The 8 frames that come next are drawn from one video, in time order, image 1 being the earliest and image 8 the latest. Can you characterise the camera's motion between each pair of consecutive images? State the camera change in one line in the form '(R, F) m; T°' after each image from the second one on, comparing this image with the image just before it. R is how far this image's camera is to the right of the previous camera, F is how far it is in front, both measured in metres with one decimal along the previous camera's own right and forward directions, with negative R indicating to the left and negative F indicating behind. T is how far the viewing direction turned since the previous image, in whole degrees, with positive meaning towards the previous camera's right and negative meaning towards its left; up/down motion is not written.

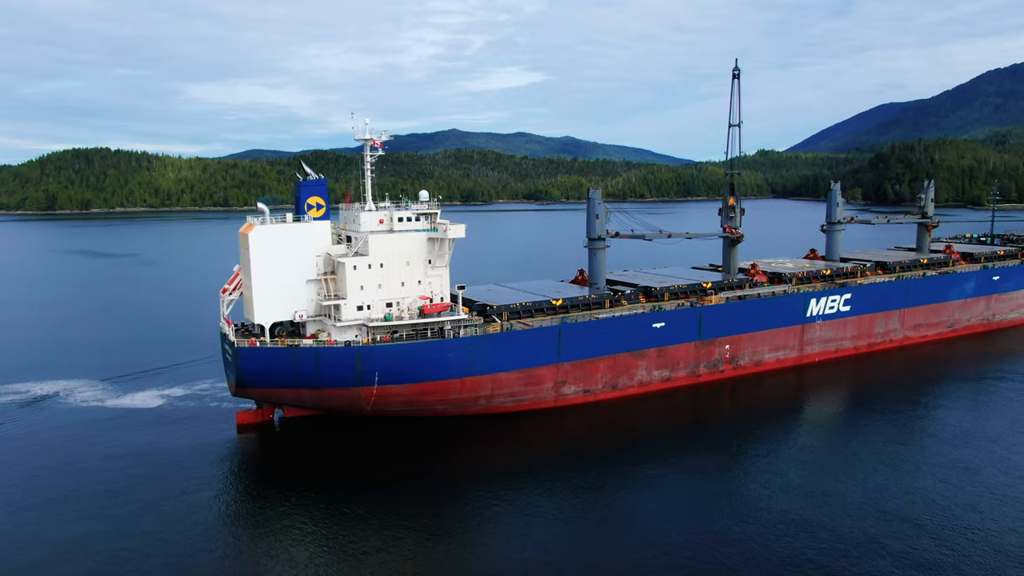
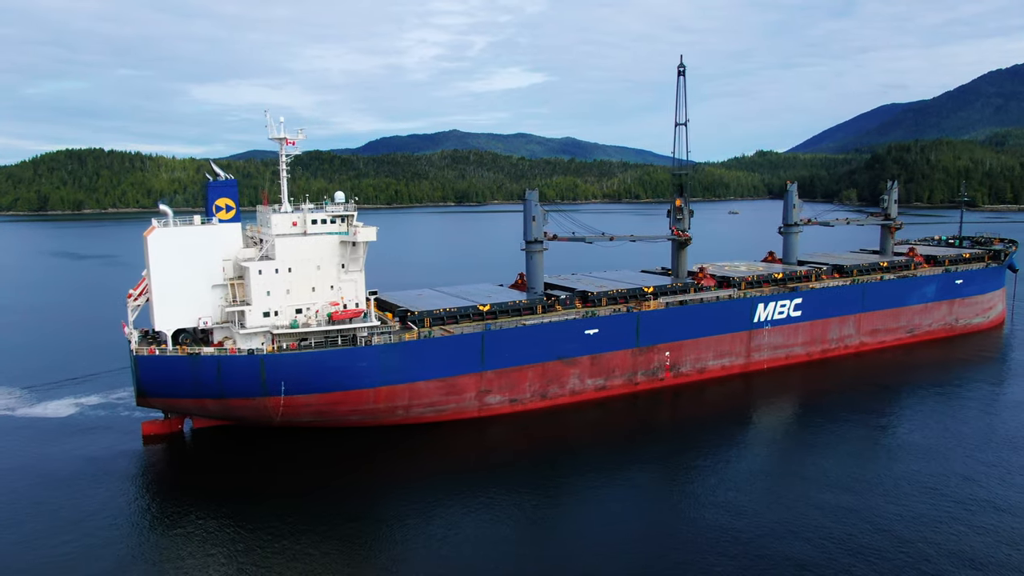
(+1.9, +0.8) m; 0°
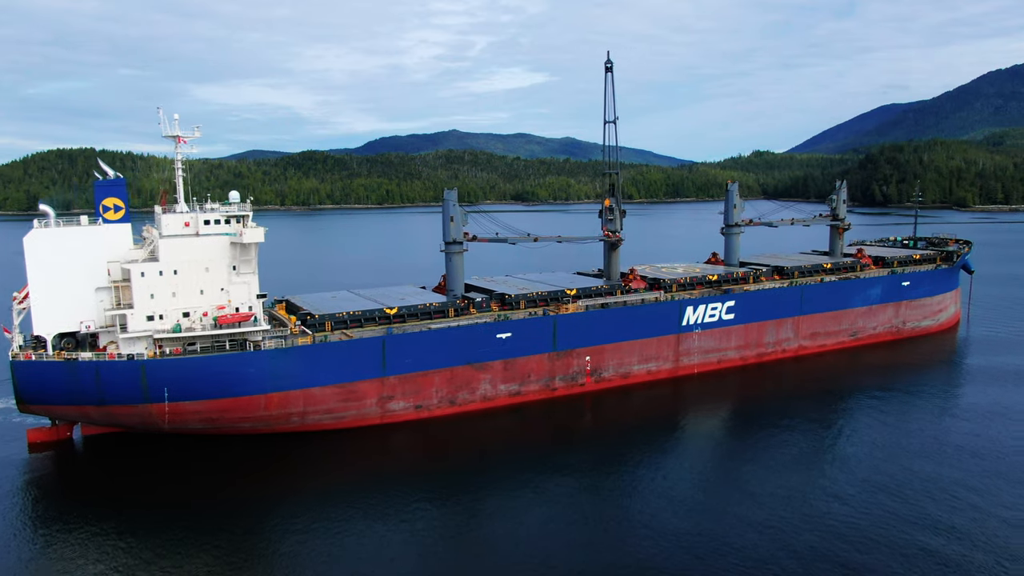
(+2.3, +0.6) m; 0°
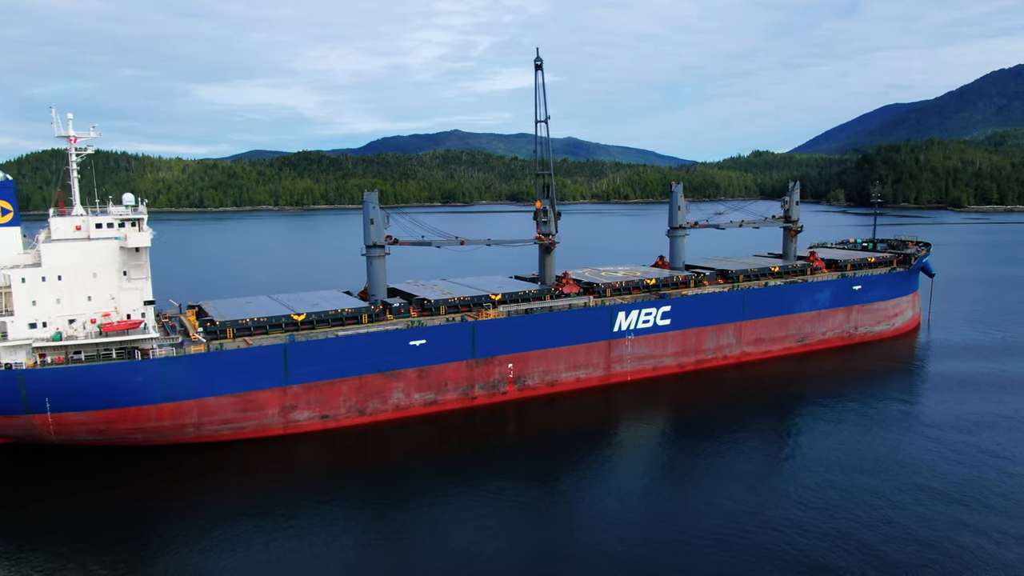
(+2.2, +0.7) m; 0°
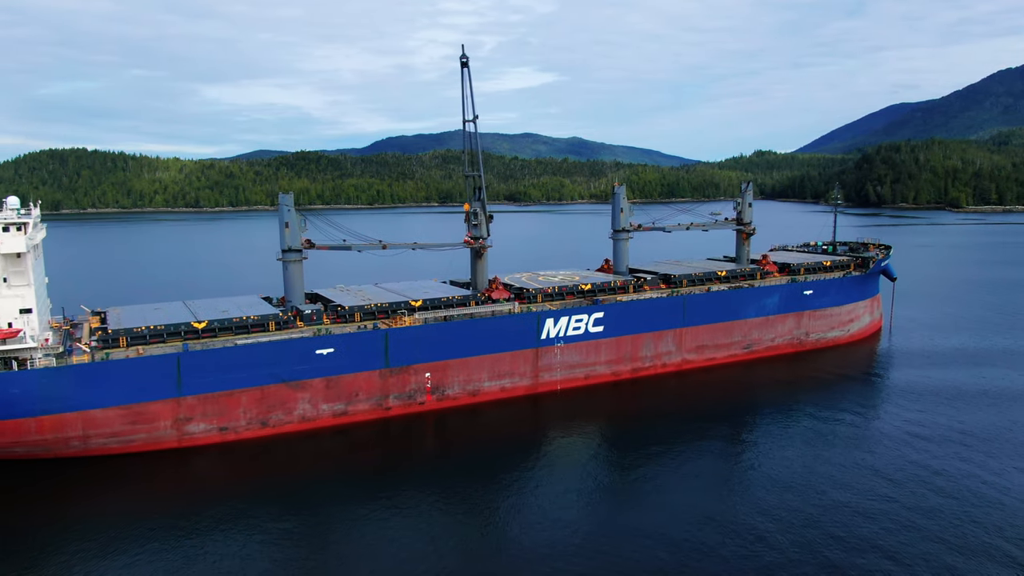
(+2.2, +0.8) m; 0°
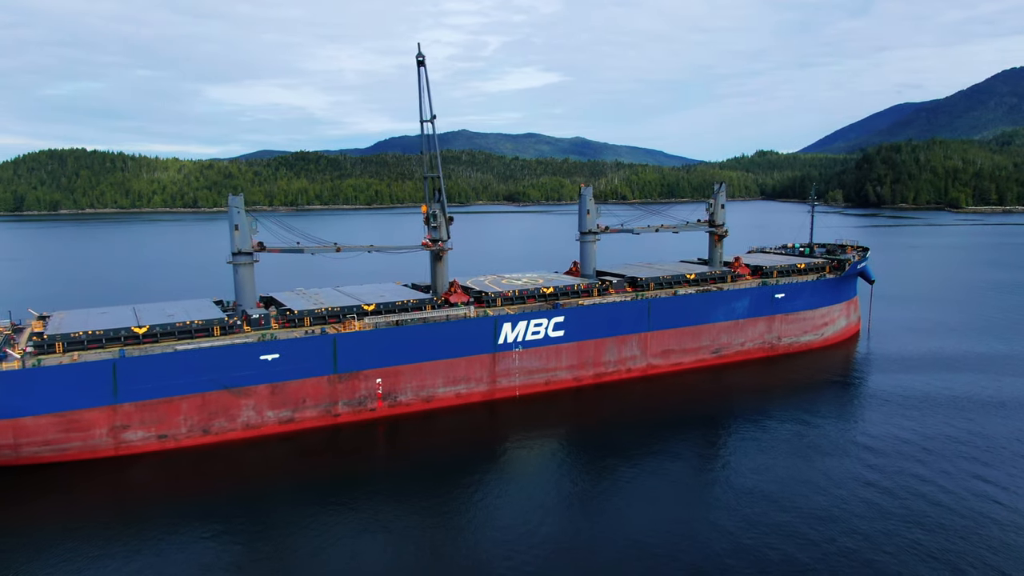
(+1.2, +0.5) m; 0°
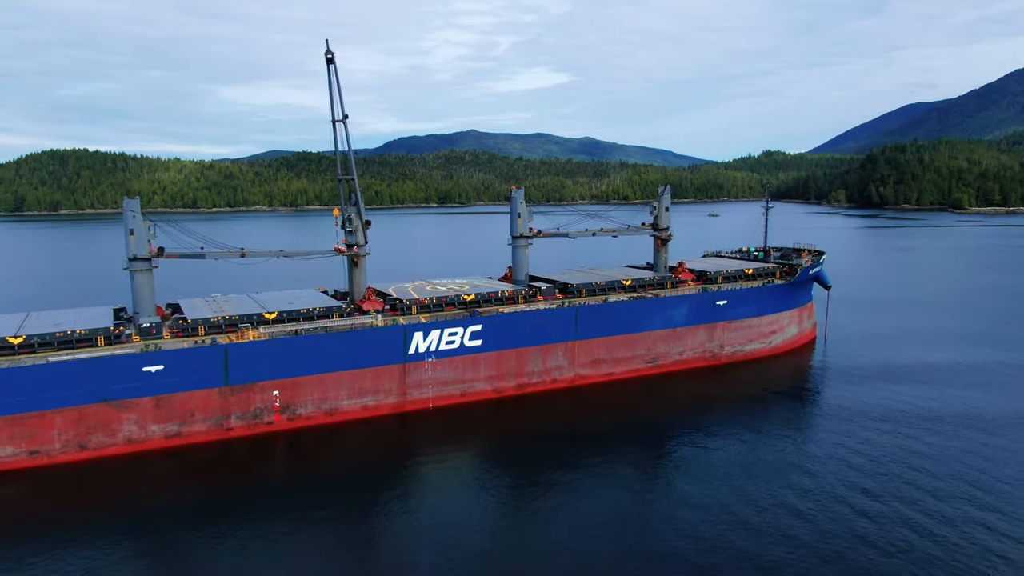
(+2.5, +0.9) m; -1°
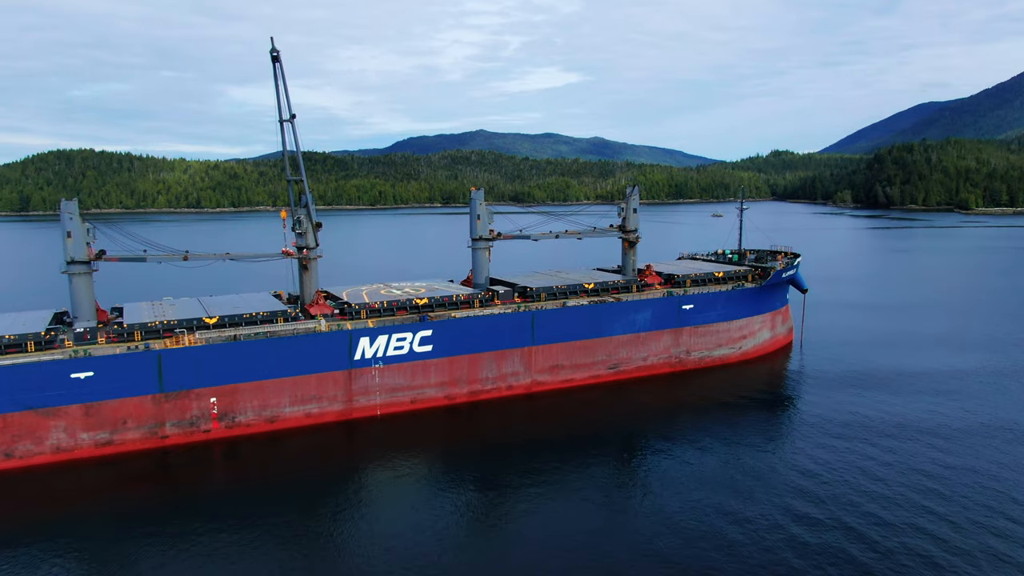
(+1.5, +0.6) m; -1°
